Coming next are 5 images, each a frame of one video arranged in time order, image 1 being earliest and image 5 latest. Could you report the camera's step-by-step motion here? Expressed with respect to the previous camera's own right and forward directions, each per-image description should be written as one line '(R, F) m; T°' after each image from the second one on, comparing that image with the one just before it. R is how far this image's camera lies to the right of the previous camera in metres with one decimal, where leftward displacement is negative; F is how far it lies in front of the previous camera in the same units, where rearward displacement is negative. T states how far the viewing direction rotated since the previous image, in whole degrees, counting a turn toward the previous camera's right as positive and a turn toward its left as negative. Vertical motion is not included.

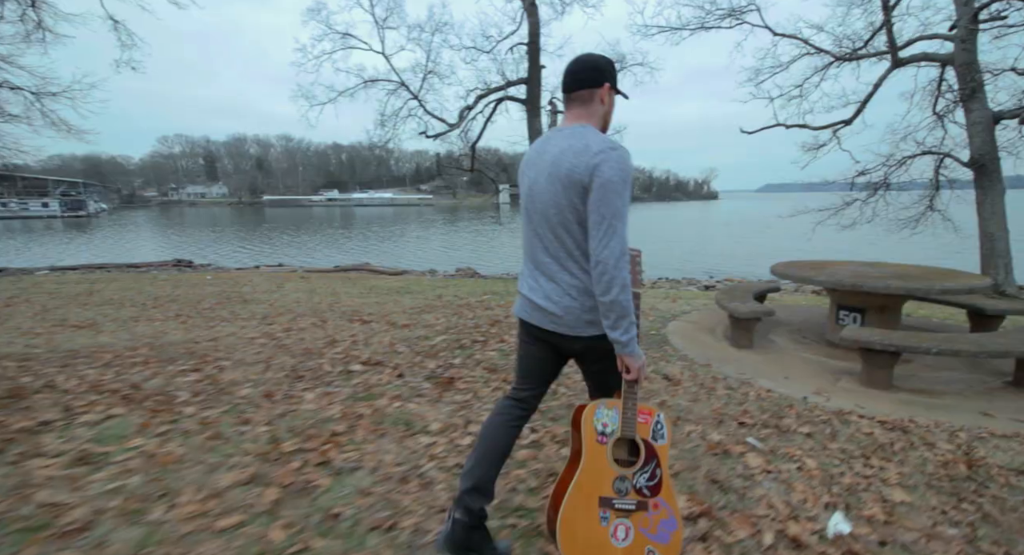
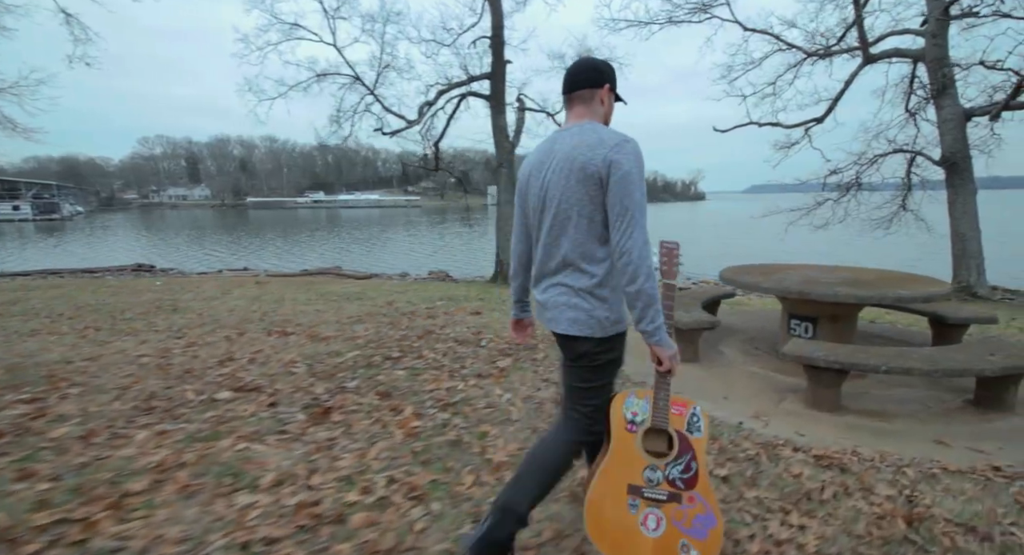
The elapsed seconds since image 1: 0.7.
(+0.6, +0.5) m; +1°
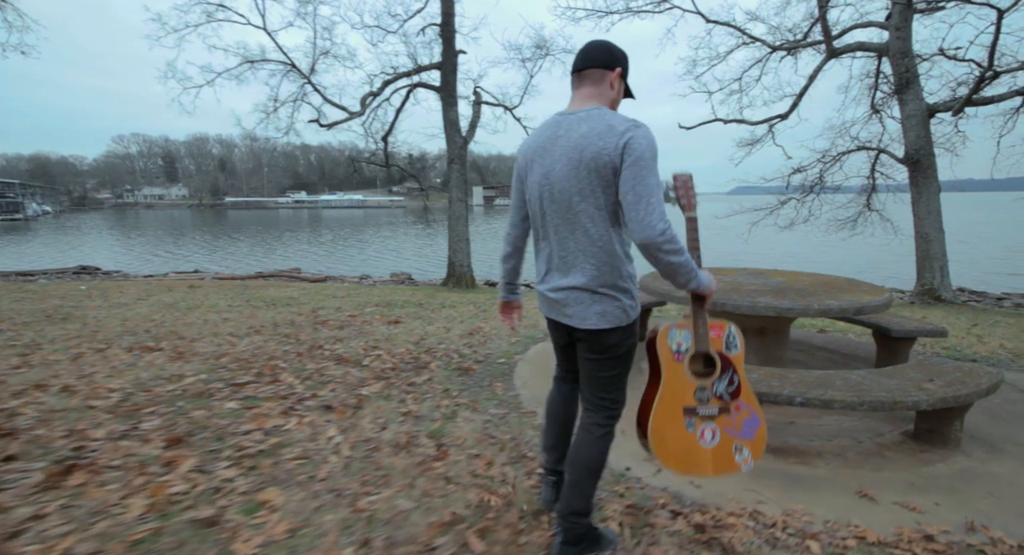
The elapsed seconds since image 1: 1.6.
(+0.9, +0.7) m; +2°
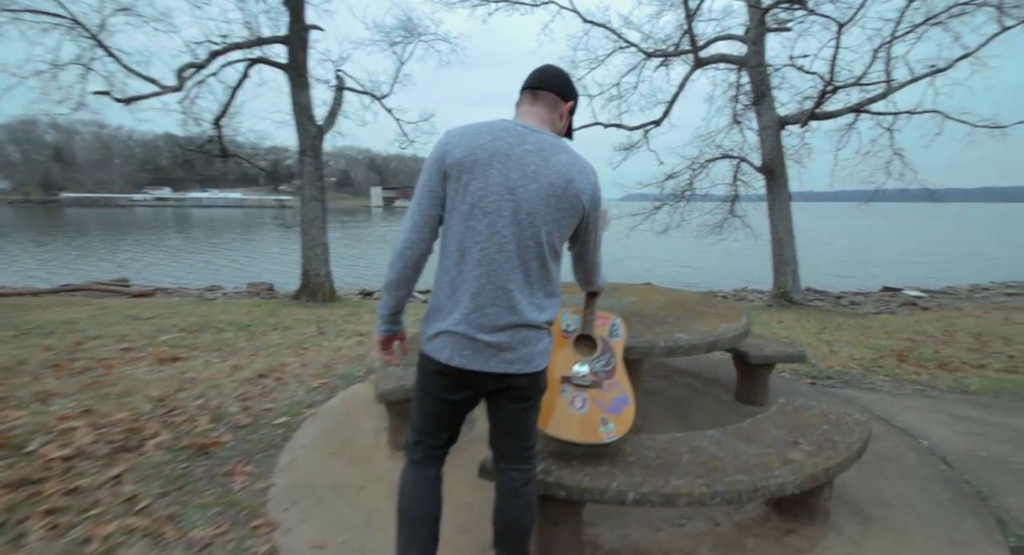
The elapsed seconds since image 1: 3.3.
(+0.8, +1.1) m; +11°
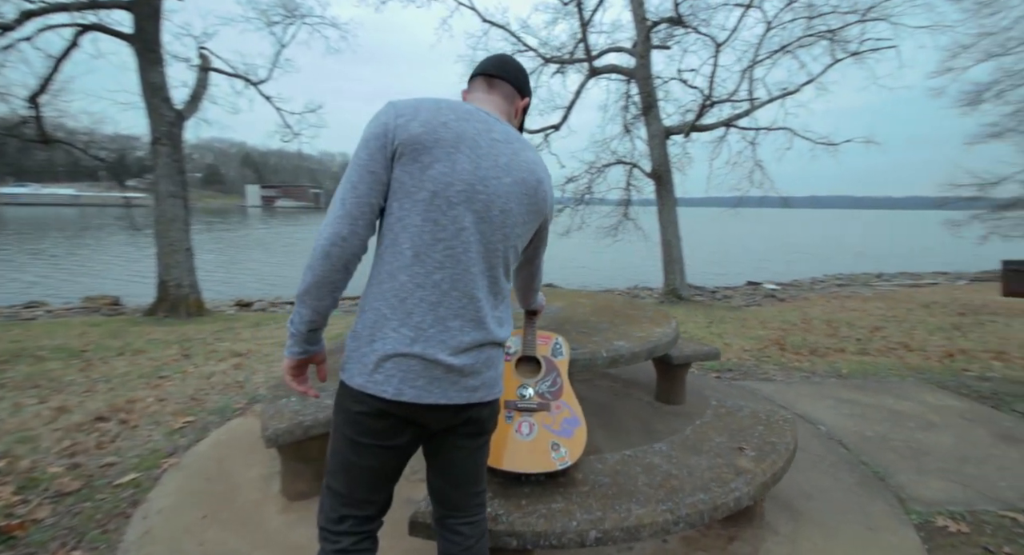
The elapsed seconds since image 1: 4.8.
(-0.2, +0.4) m; +12°
